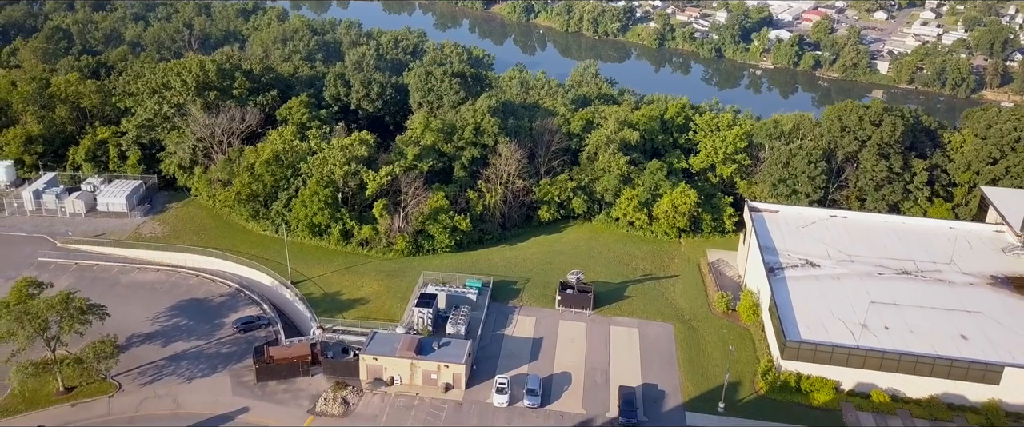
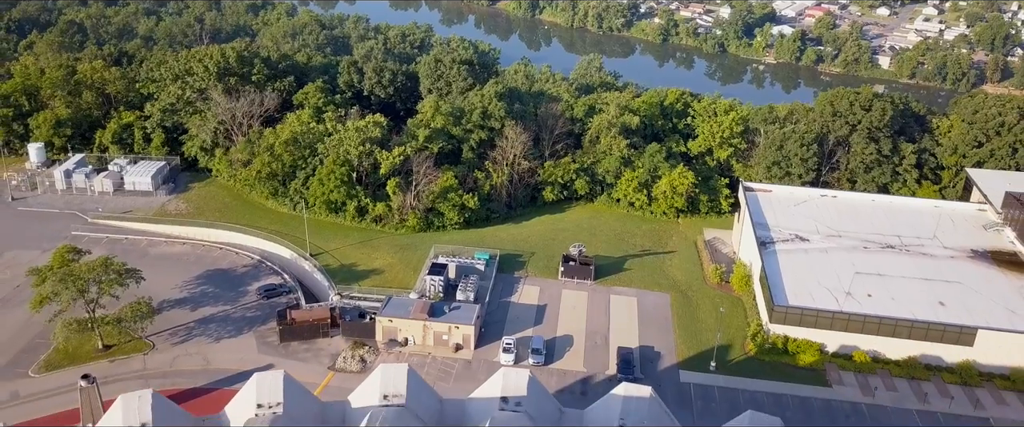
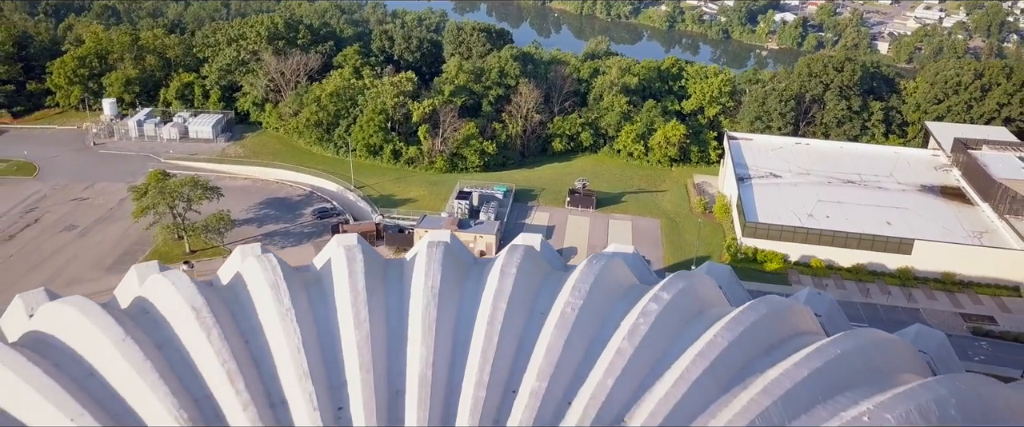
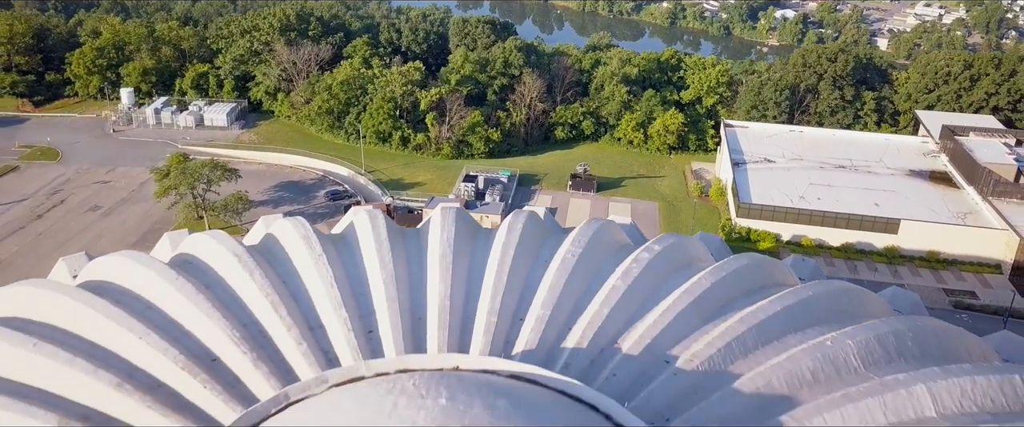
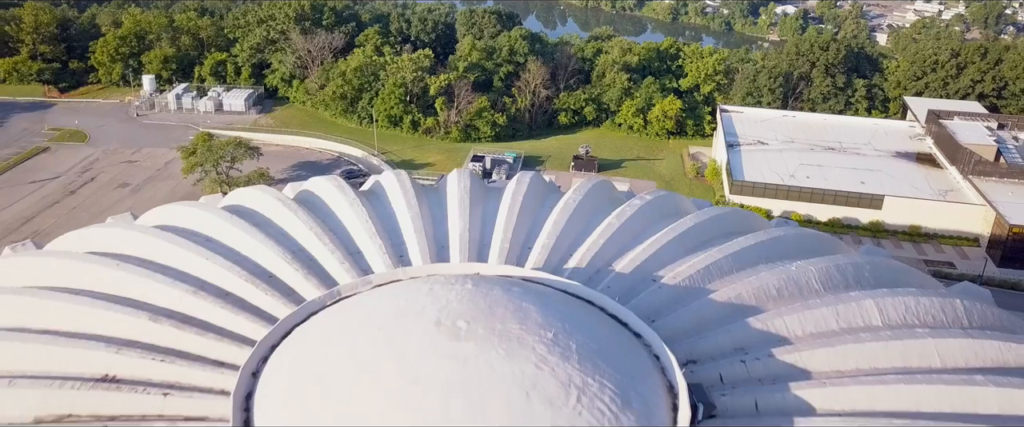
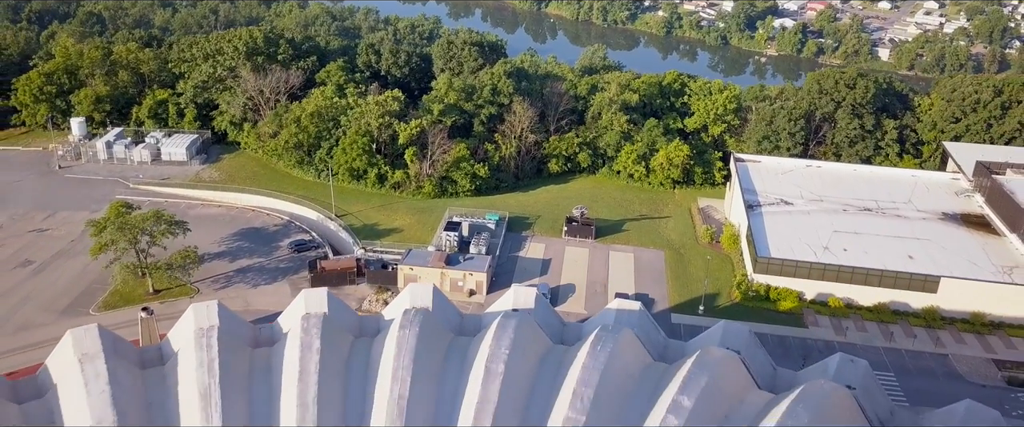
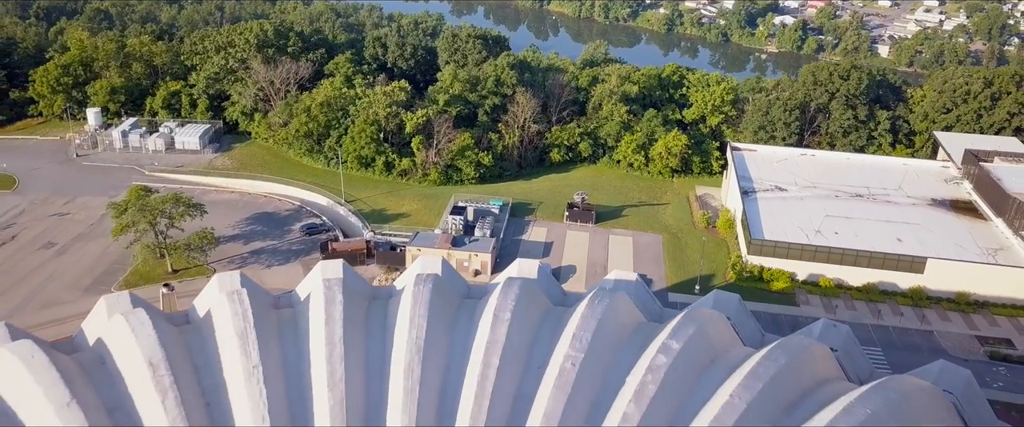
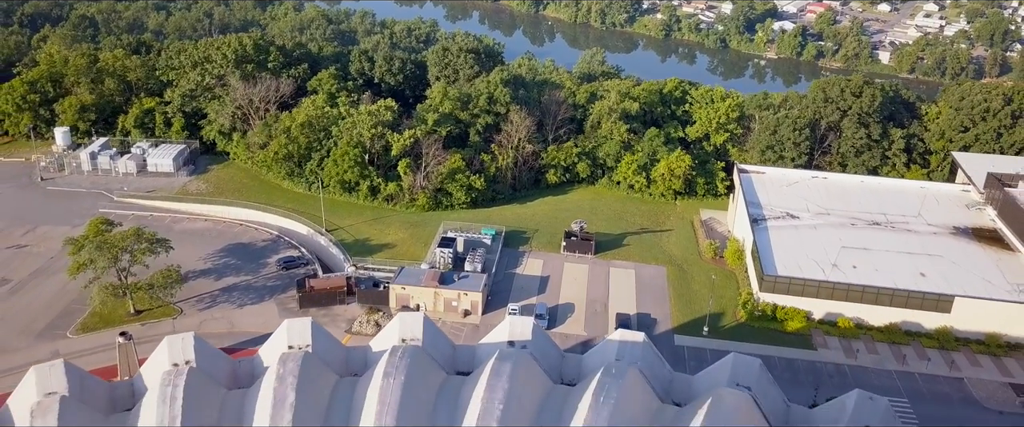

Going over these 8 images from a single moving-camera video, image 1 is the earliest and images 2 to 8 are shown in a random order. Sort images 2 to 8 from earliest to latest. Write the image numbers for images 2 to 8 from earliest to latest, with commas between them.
2, 8, 6, 7, 3, 4, 5
